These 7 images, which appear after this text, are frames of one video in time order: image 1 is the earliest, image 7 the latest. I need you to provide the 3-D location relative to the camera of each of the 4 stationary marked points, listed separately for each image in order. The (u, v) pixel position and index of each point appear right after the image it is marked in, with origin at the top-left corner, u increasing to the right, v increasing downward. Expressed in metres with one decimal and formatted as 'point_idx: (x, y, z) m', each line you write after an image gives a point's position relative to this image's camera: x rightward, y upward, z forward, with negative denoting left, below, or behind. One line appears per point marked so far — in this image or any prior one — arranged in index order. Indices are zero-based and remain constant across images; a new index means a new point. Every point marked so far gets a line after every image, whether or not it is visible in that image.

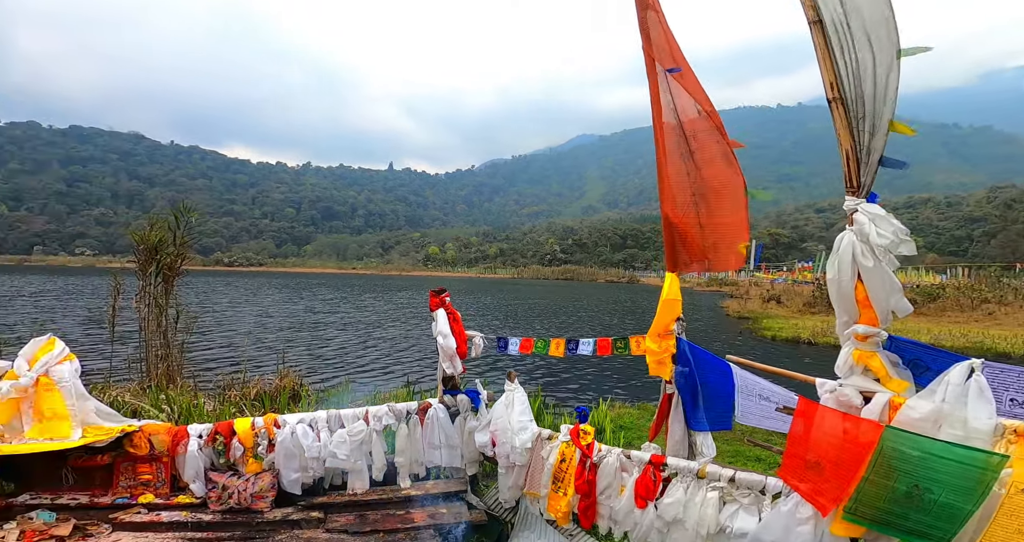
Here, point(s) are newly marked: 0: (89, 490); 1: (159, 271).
0: (-3.8, -2.0, +4.9) m
1: (-5.7, 0.0, +9.0) m
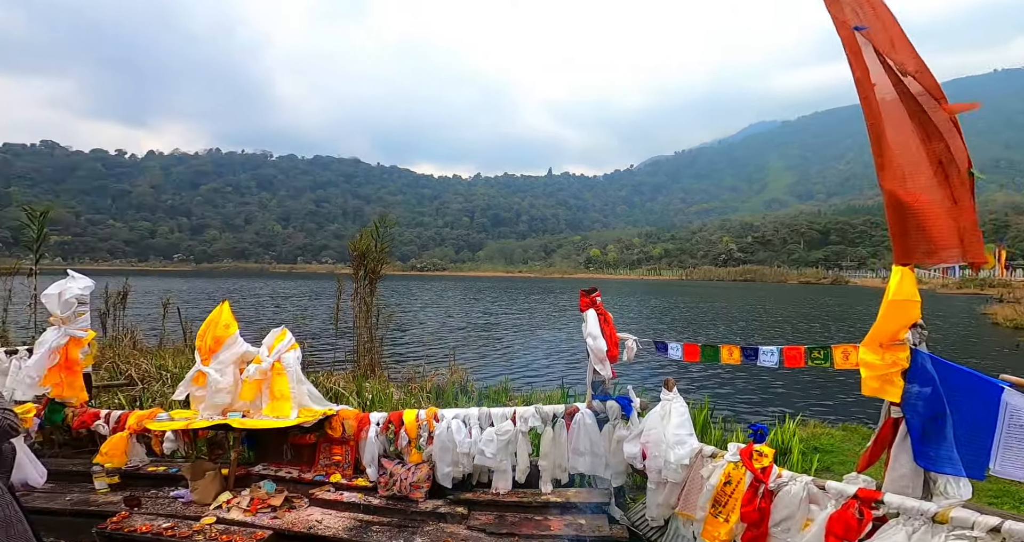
0: (-2.3, -2.1, +5.8) m
1: (-2.8, -0.1, +10.4) m
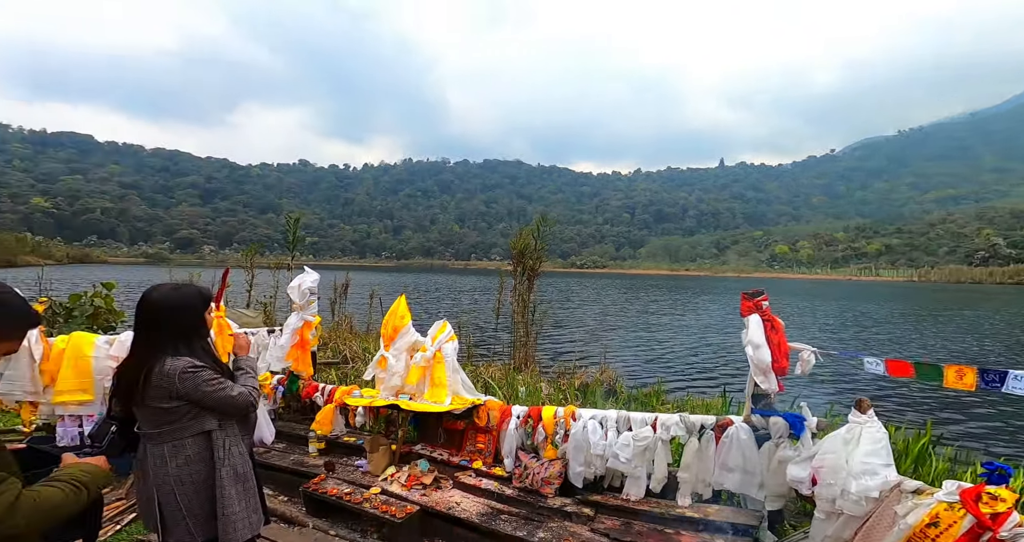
0: (-0.7, -2.1, +6.3) m
1: (+0.3, 0.0, +10.7) m
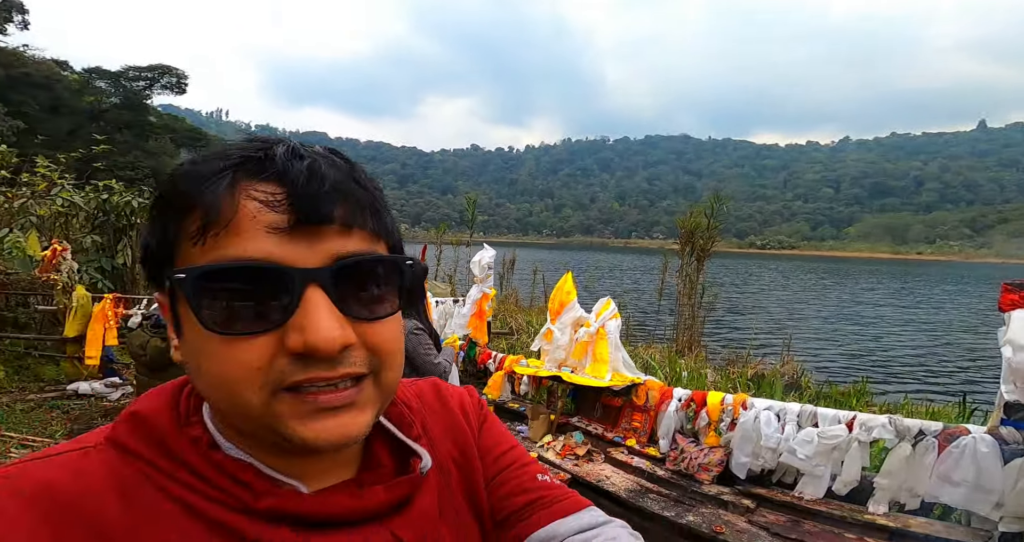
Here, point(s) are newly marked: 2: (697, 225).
0: (+1.0, -1.7, +6.1) m
1: (+3.4, +0.4, +10.0) m
2: (+3.5, +0.9, +10.0) m
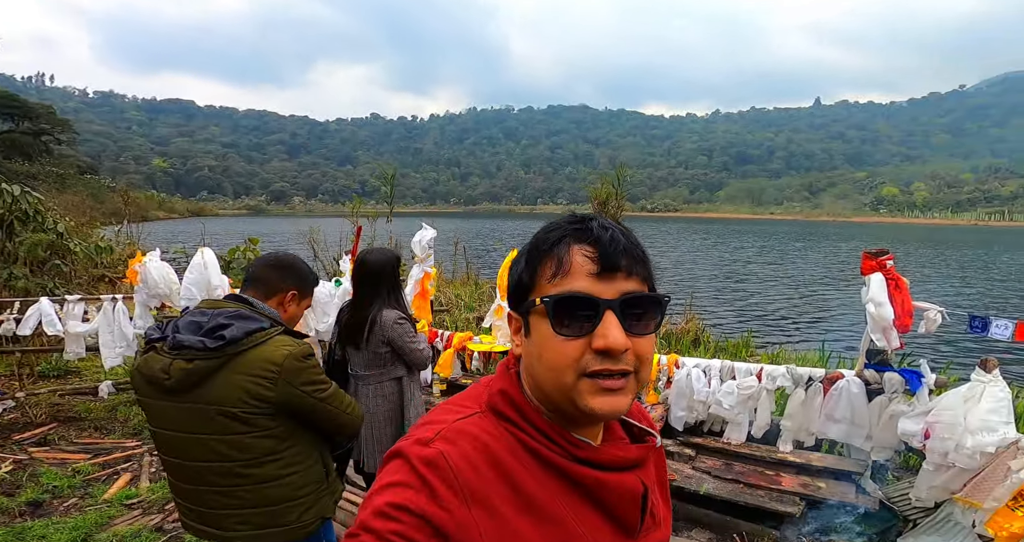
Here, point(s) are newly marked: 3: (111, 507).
0: (+0.4, -1.5, +6.7) m
1: (+1.8, +1.0, +10.7) m
2: (+1.9, +1.5, +10.7) m
3: (-3.6, -2.1, +4.8) m
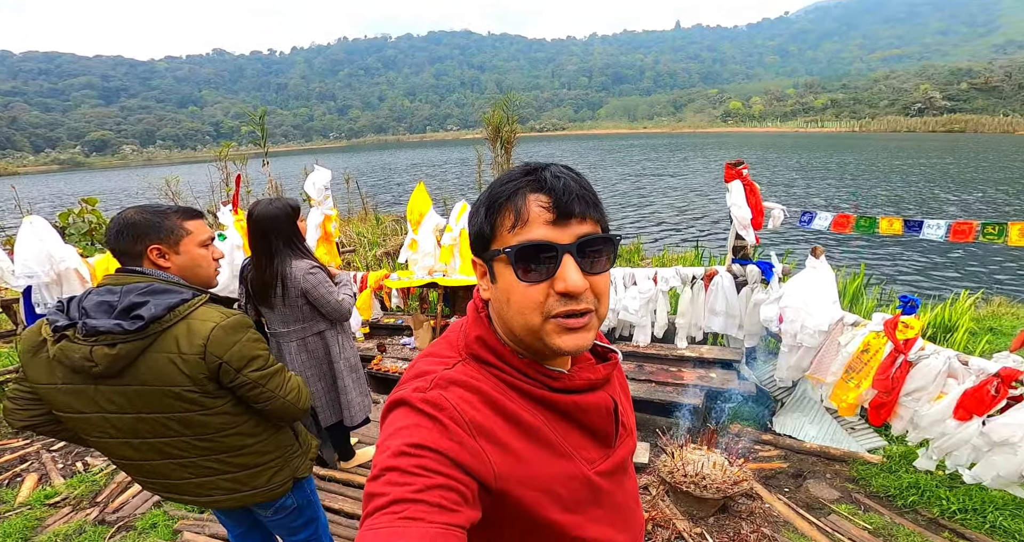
0: (-0.7, -0.7, +7.0) m
1: (-0.3, +2.4, +10.9) m
2: (-0.3, +2.9, +10.8) m
3: (-4.1, -2.0, +4.5) m
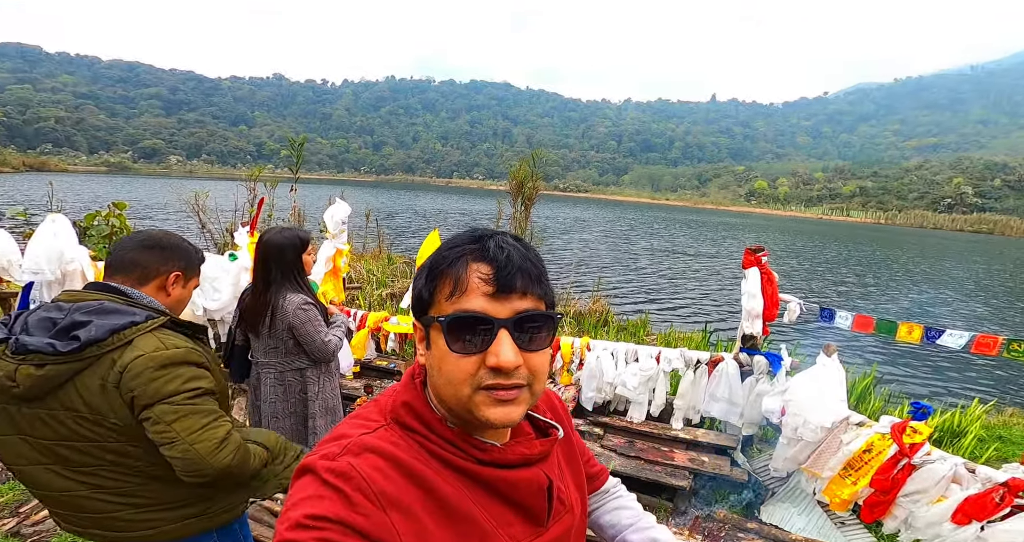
0: (-0.7, -1.3, +6.8) m
1: (+0.1, +1.4, +10.9) m
2: (+0.2, +1.9, +10.8) m
3: (-4.4, -2.0, +4.4) m
